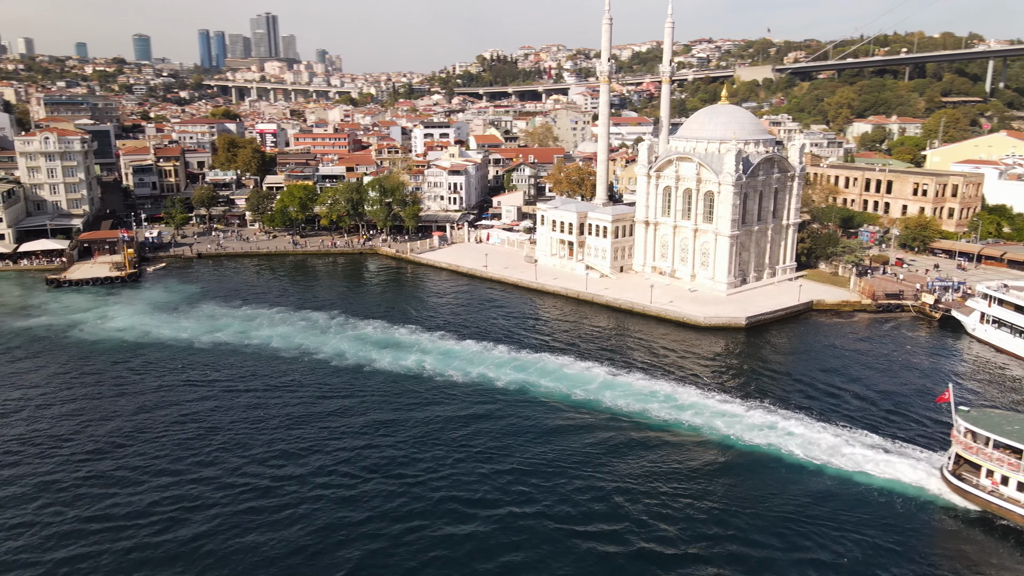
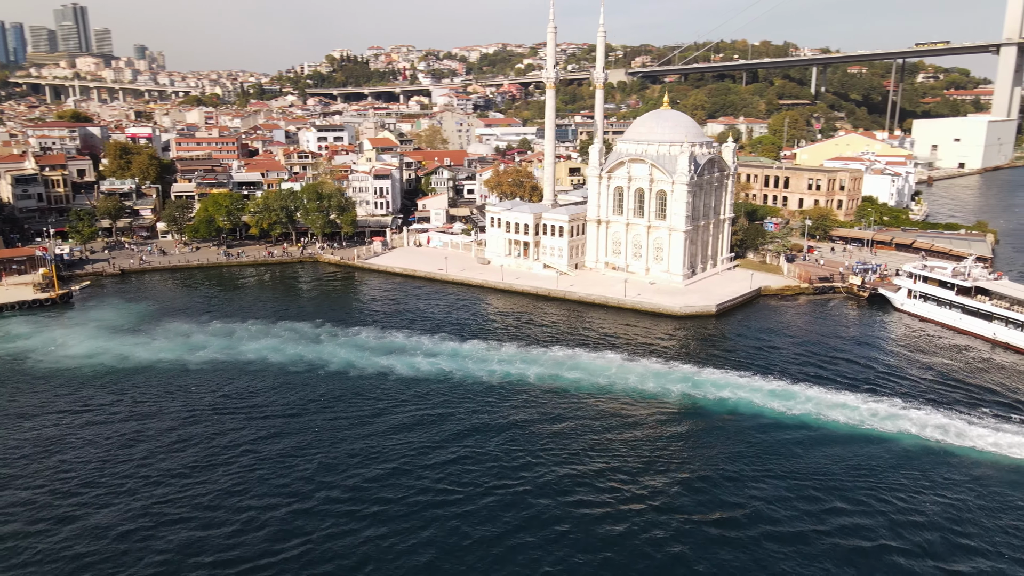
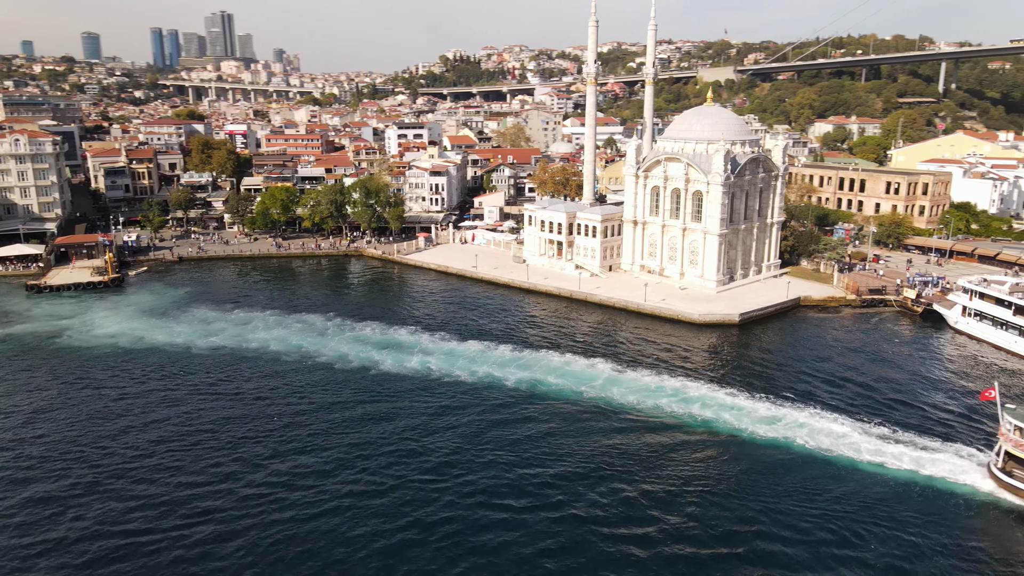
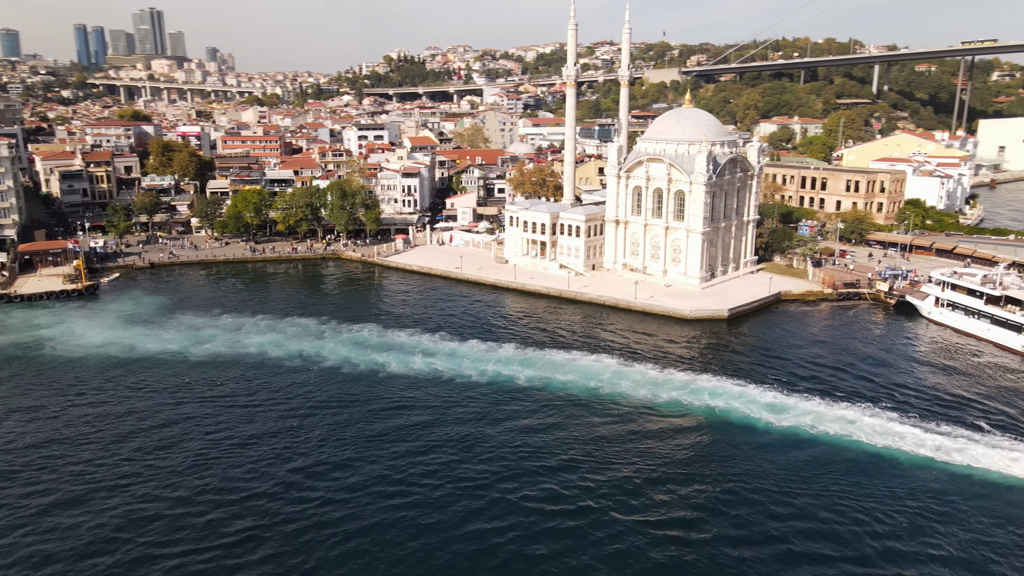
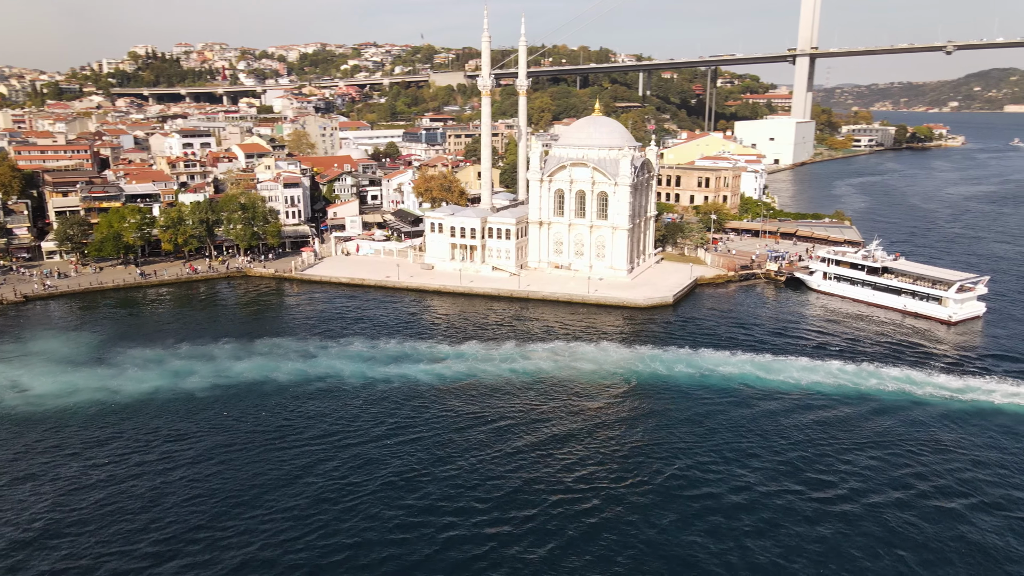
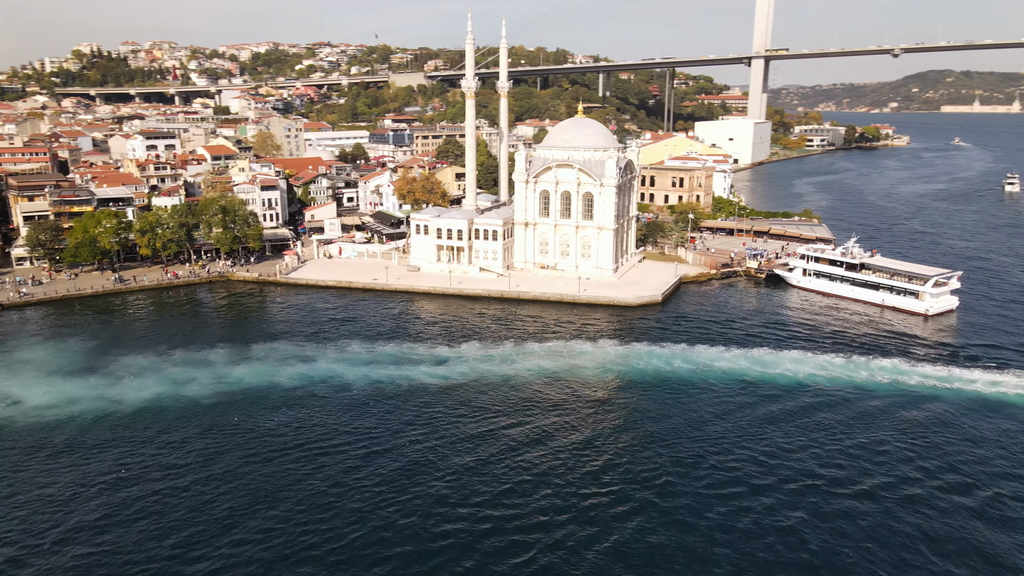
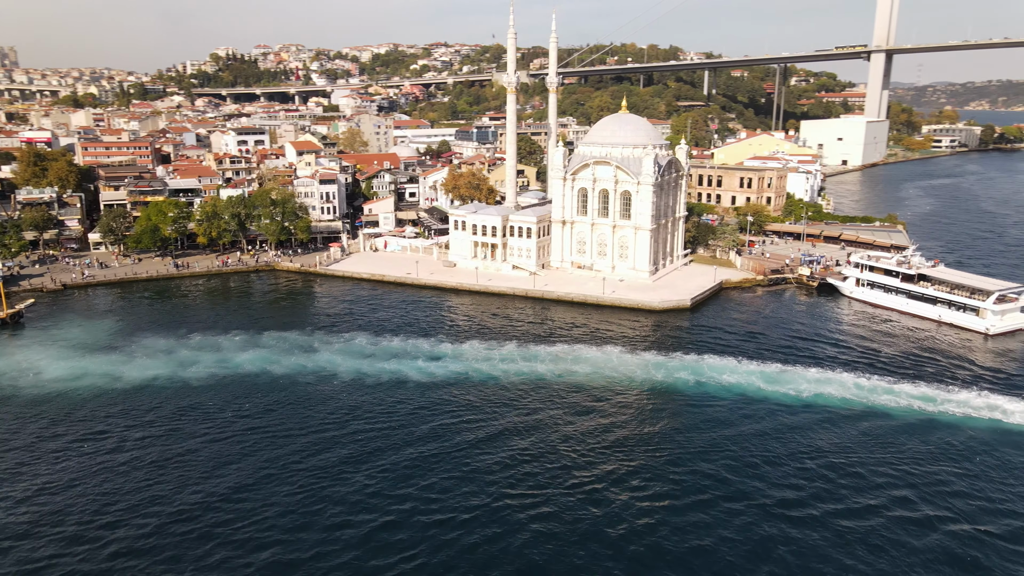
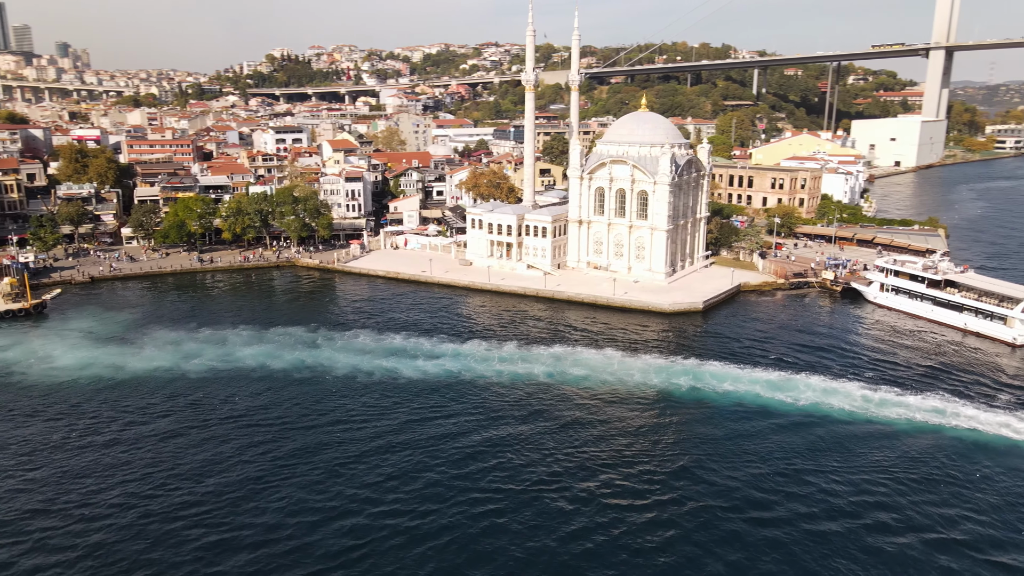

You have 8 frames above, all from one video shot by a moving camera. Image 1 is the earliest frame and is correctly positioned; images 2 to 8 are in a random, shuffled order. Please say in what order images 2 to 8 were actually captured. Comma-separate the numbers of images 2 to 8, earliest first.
3, 4, 2, 8, 7, 5, 6
